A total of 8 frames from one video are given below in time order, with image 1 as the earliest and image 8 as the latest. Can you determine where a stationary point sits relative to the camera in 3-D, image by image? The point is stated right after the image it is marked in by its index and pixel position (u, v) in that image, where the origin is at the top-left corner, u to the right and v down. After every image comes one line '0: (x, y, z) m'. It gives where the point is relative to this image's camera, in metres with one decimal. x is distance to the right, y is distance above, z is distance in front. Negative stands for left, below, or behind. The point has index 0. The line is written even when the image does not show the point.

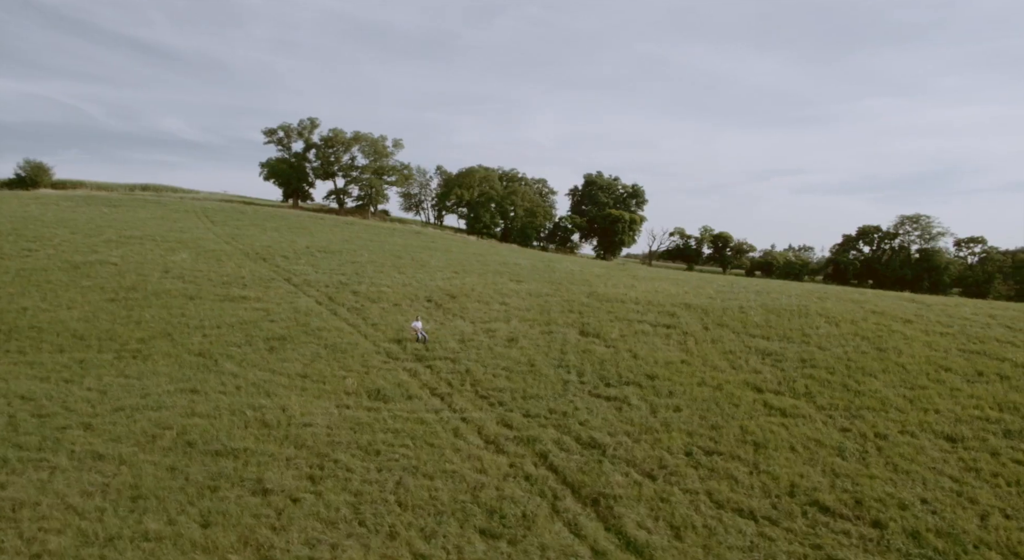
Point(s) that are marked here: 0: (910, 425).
0: (+9.6, -3.5, +15.9) m
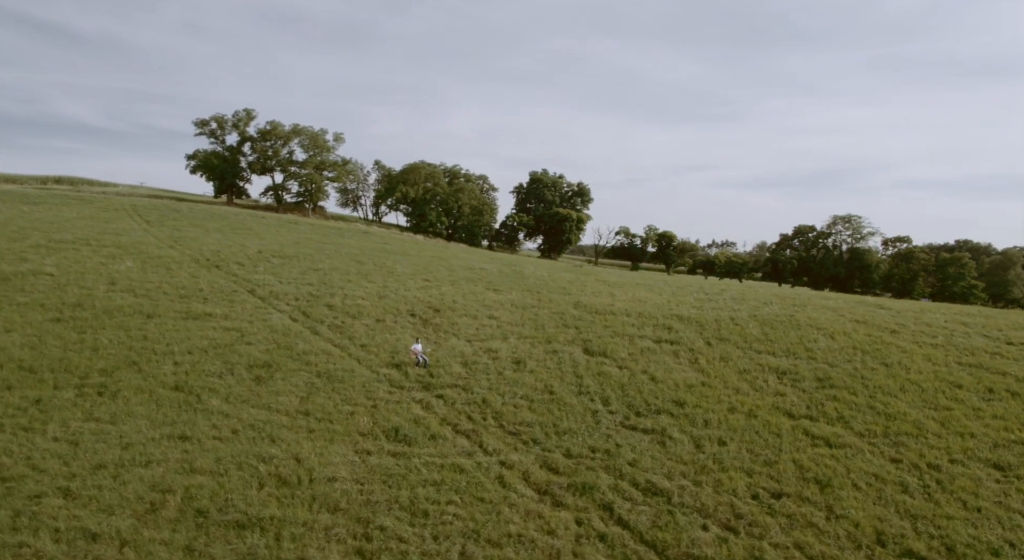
0: (+10.4, -4.0, +15.4) m
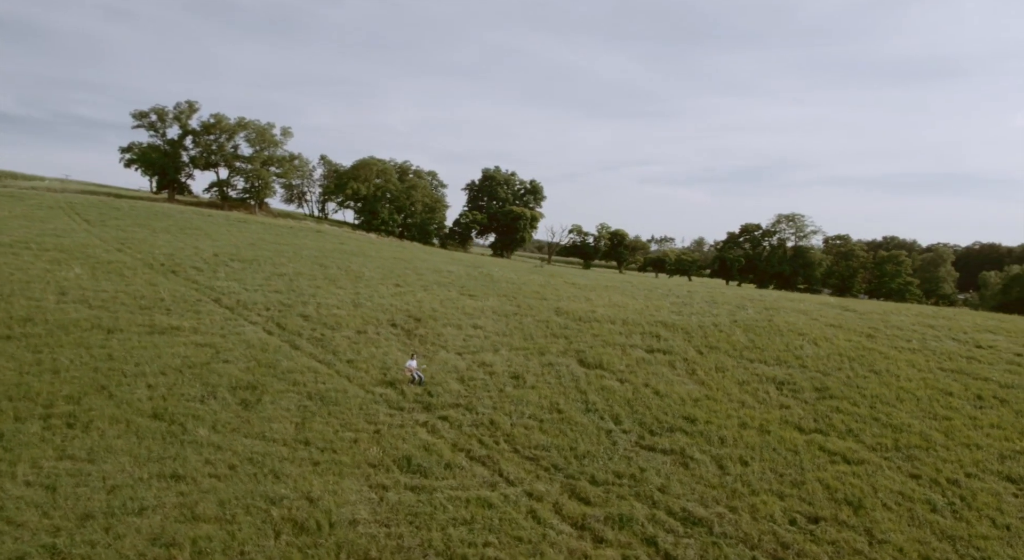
0: (+10.7, -4.3, +15.5) m
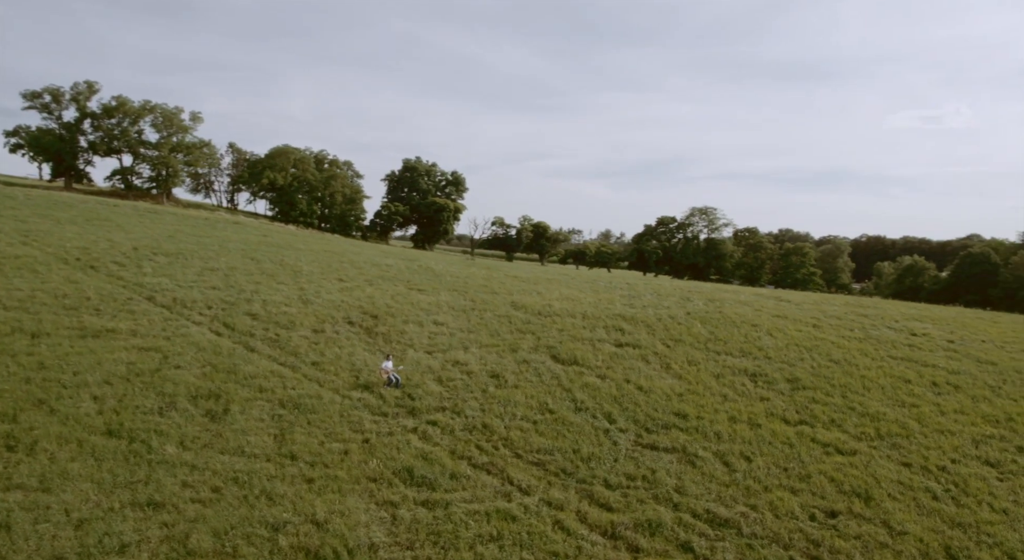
0: (+10.6, -4.2, +16.1) m
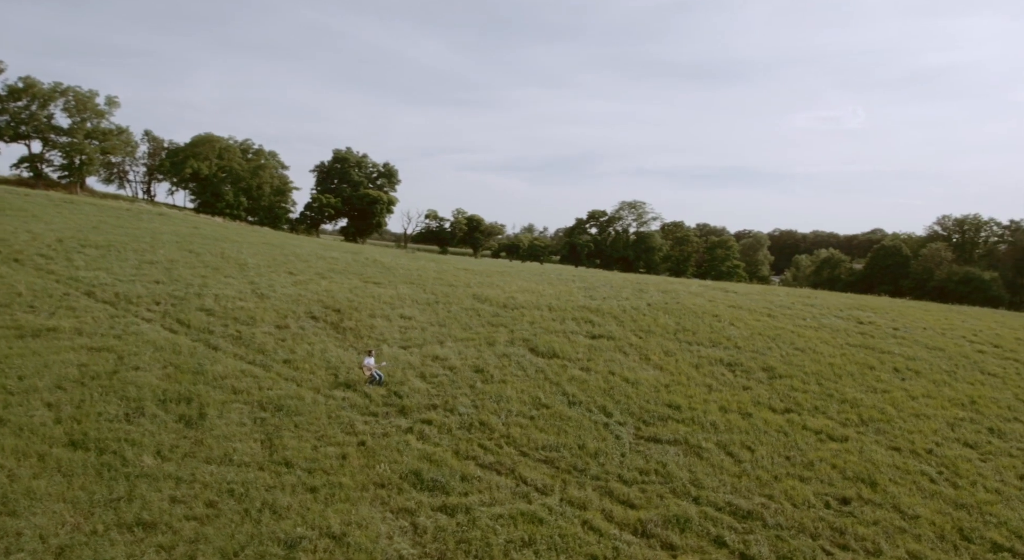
0: (+10.4, -3.9, +16.6) m
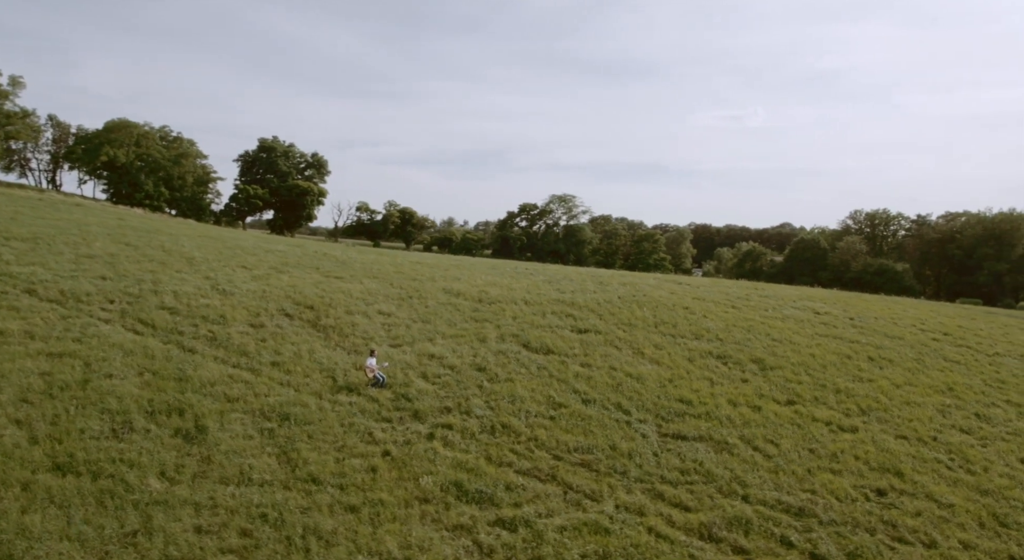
0: (+10.6, -3.6, +17.1) m
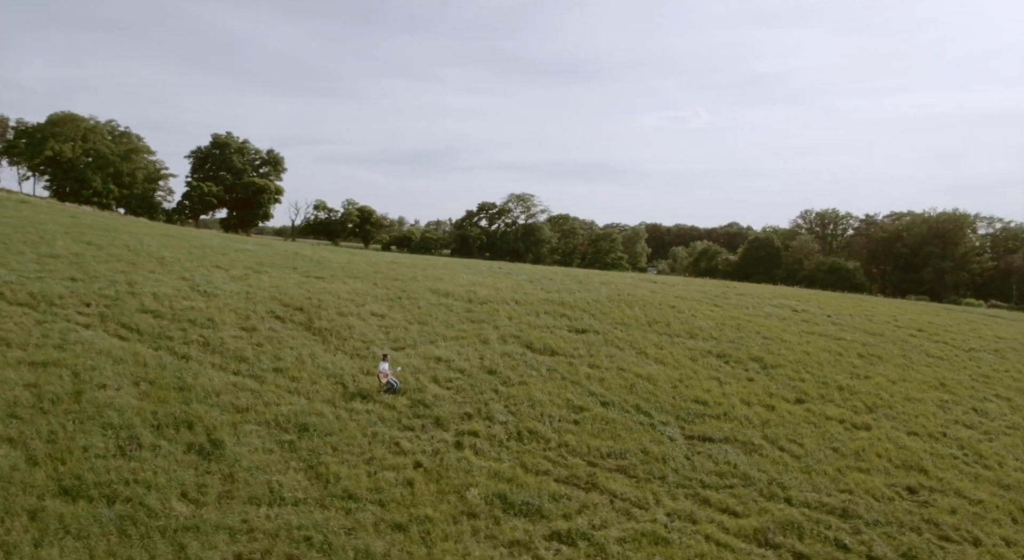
0: (+10.9, -3.6, +17.3) m
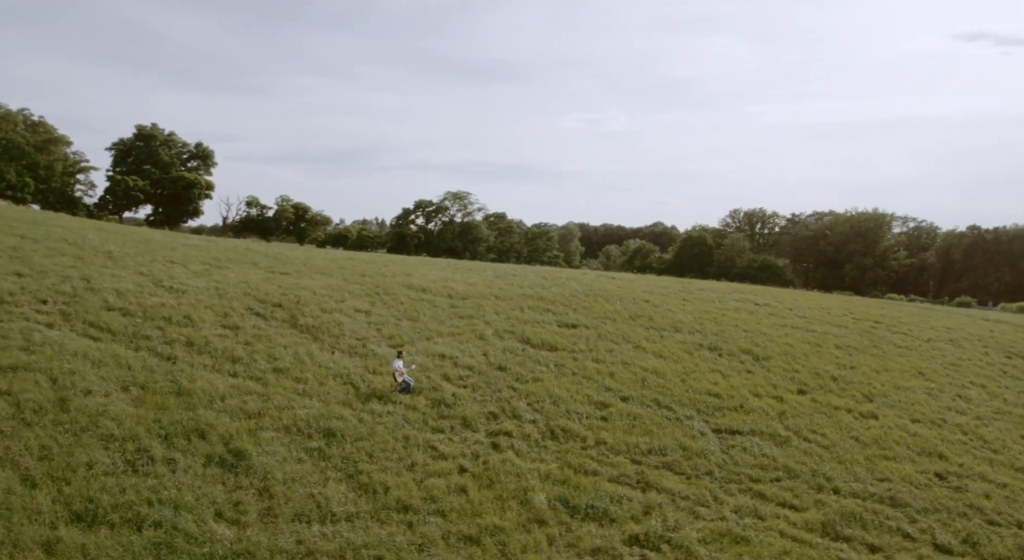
0: (+11.0, -3.3, +17.6) m
